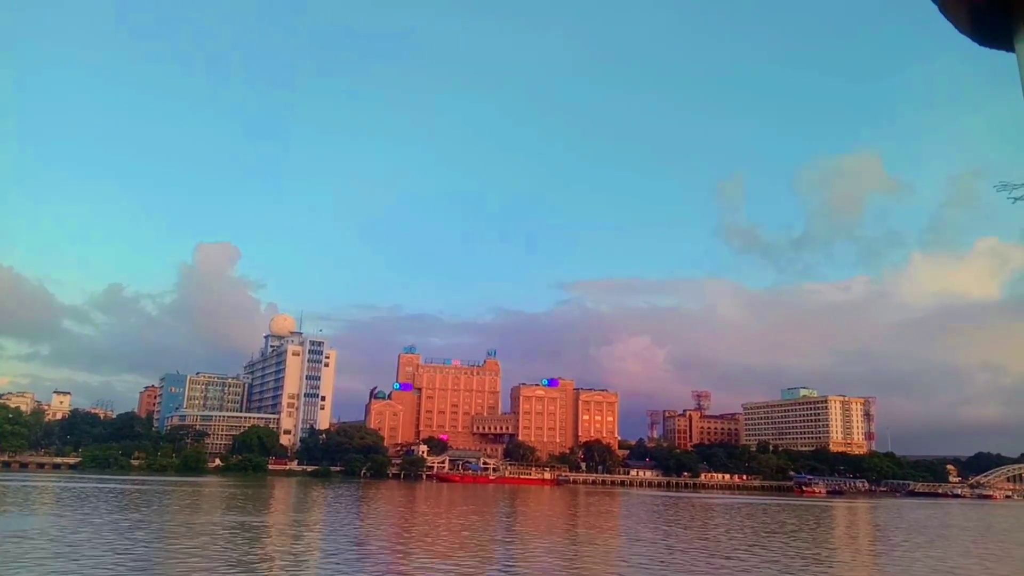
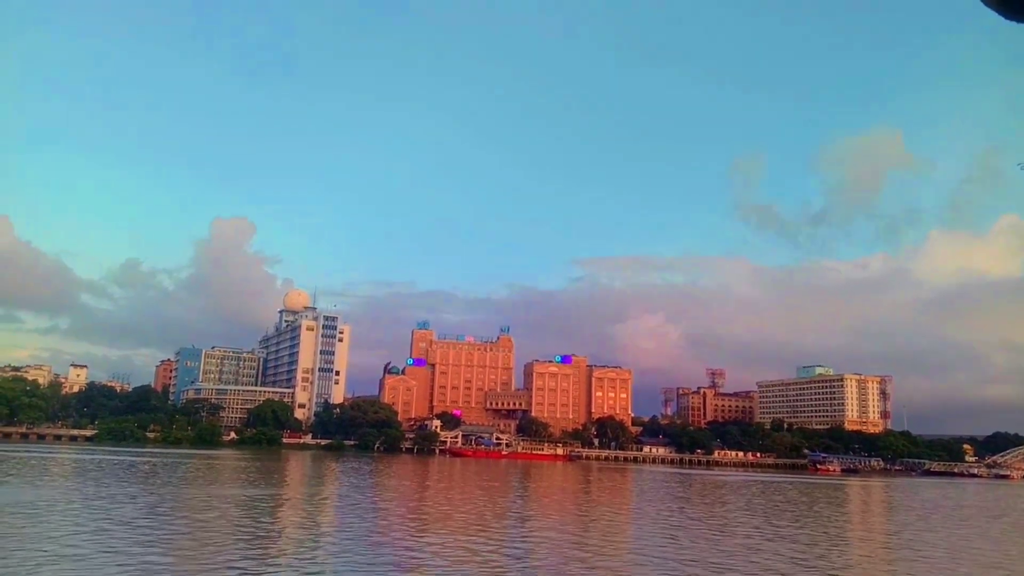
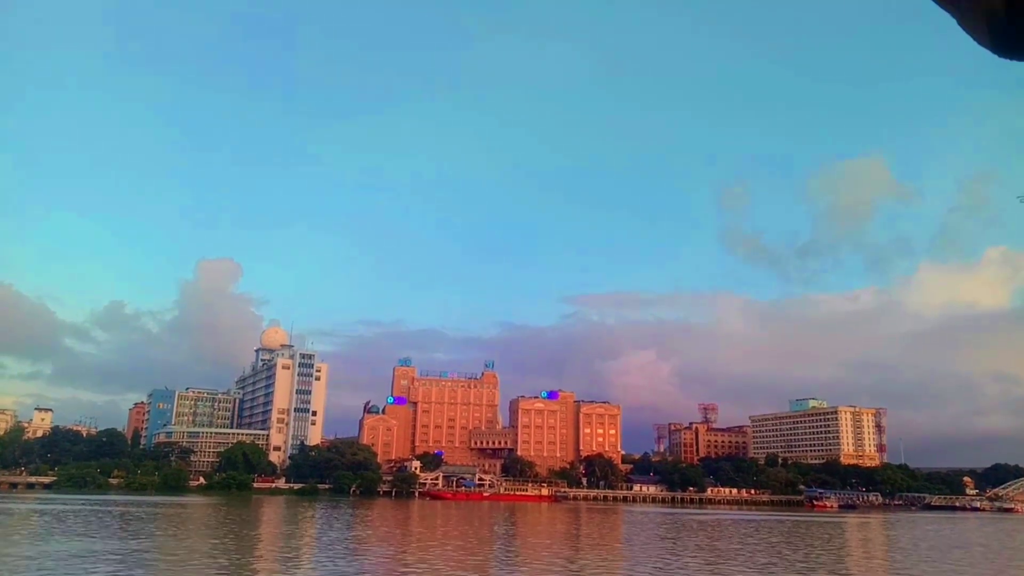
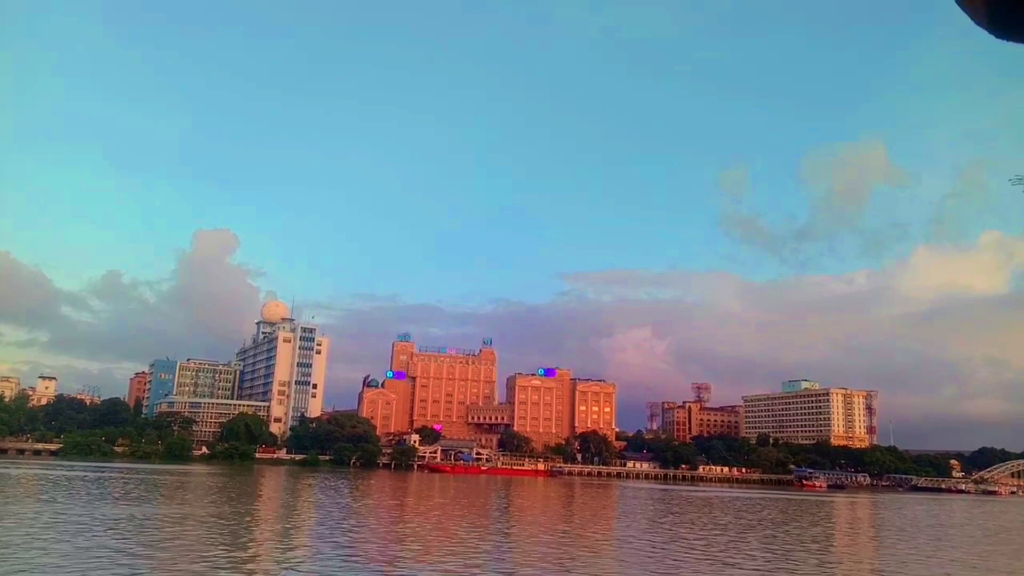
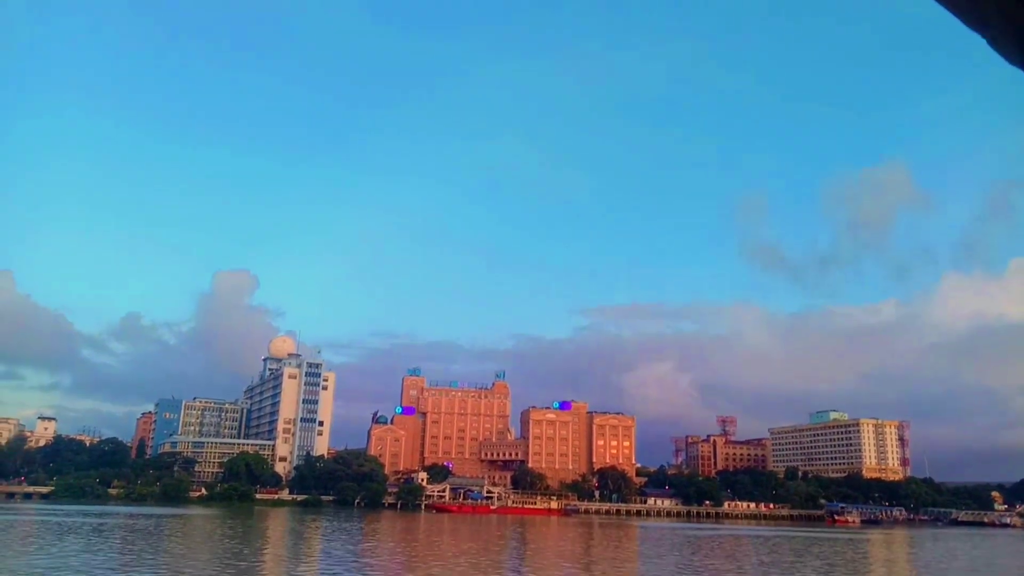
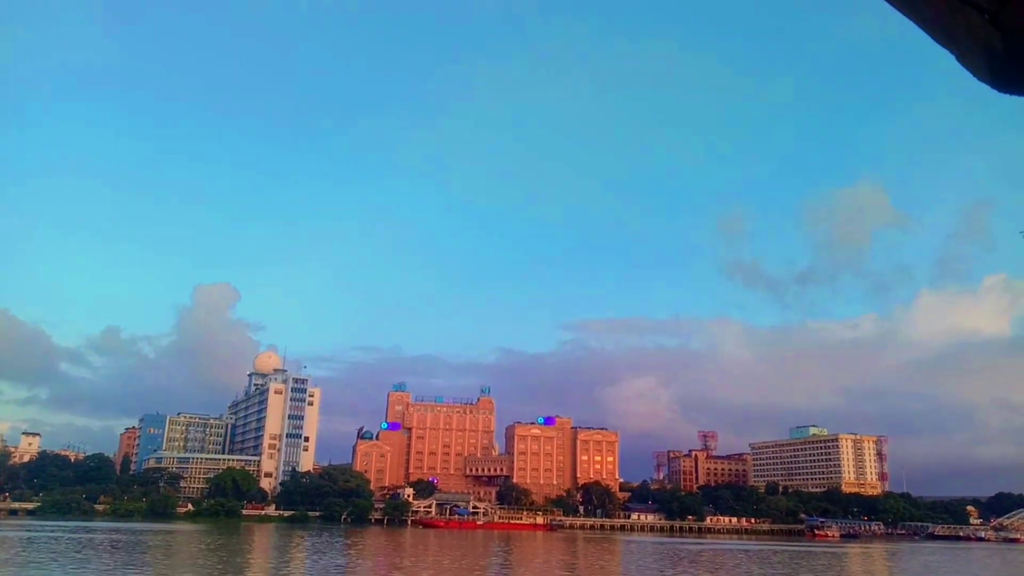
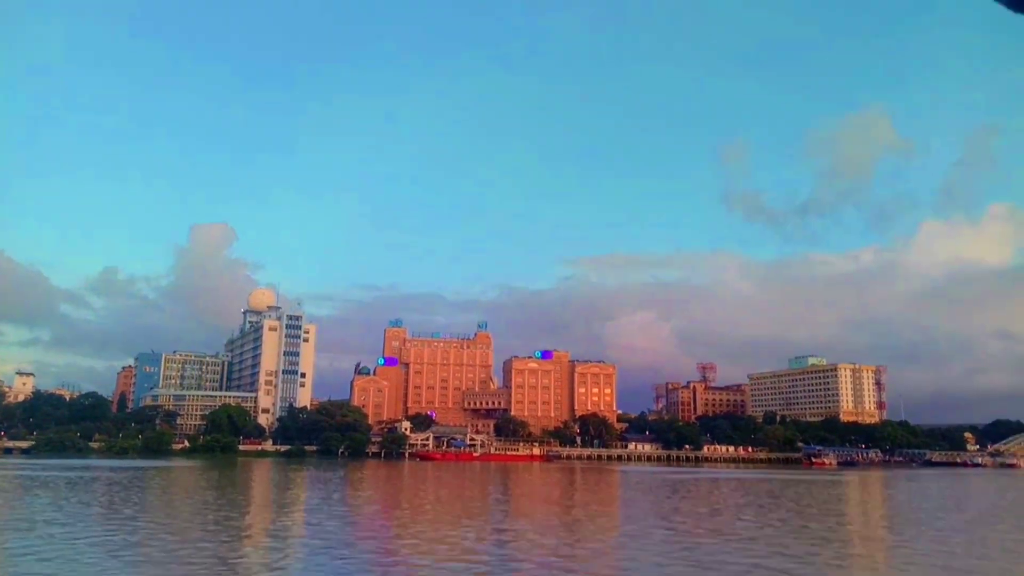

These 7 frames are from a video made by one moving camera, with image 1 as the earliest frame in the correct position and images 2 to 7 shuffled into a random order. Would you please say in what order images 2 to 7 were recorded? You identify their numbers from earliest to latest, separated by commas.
2, 4, 3, 6, 5, 7
